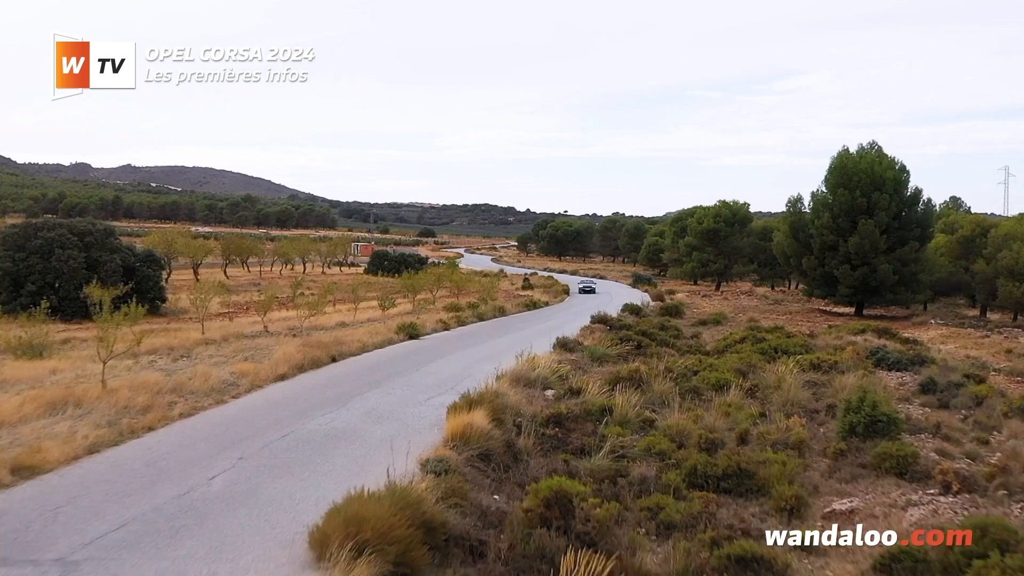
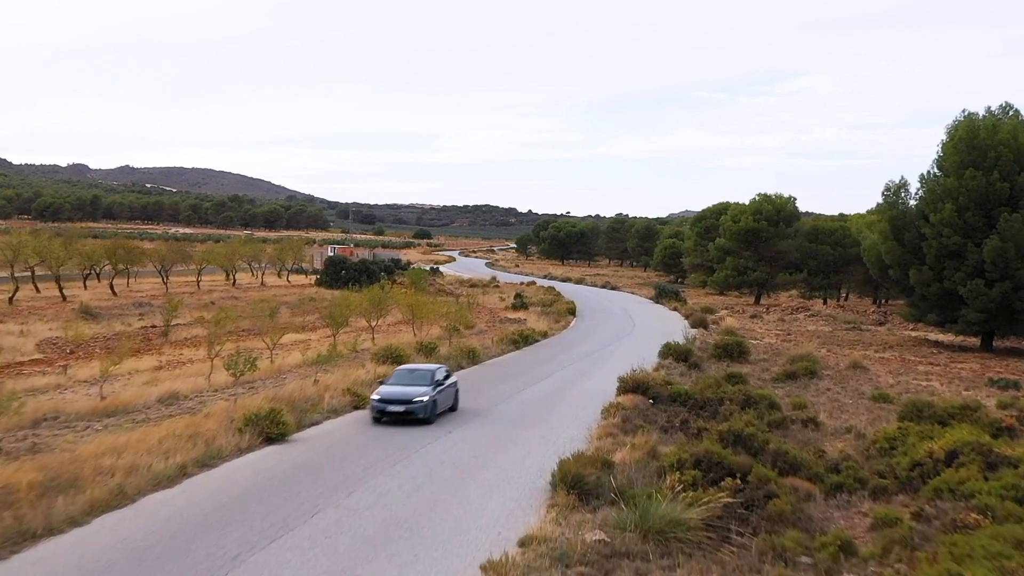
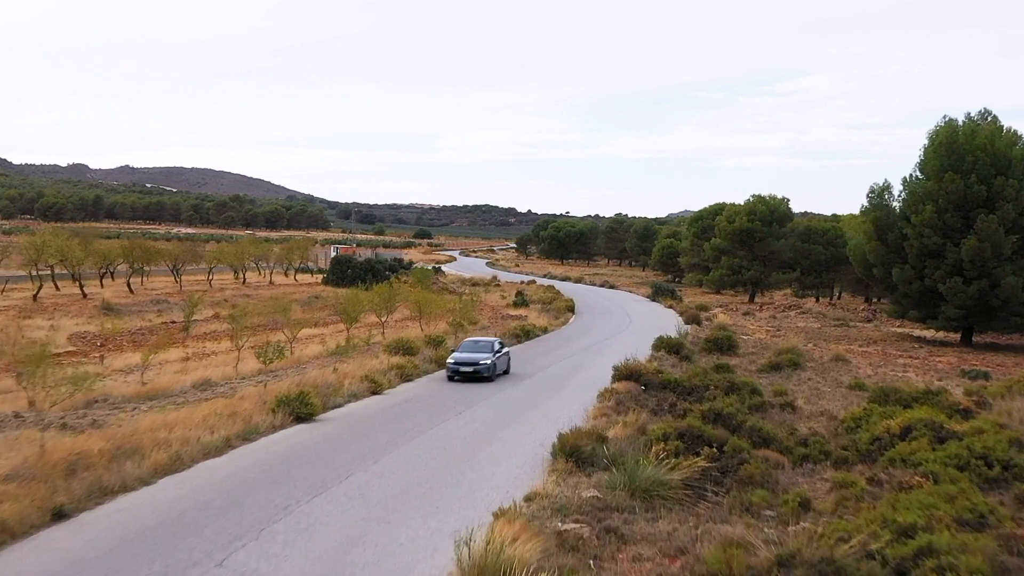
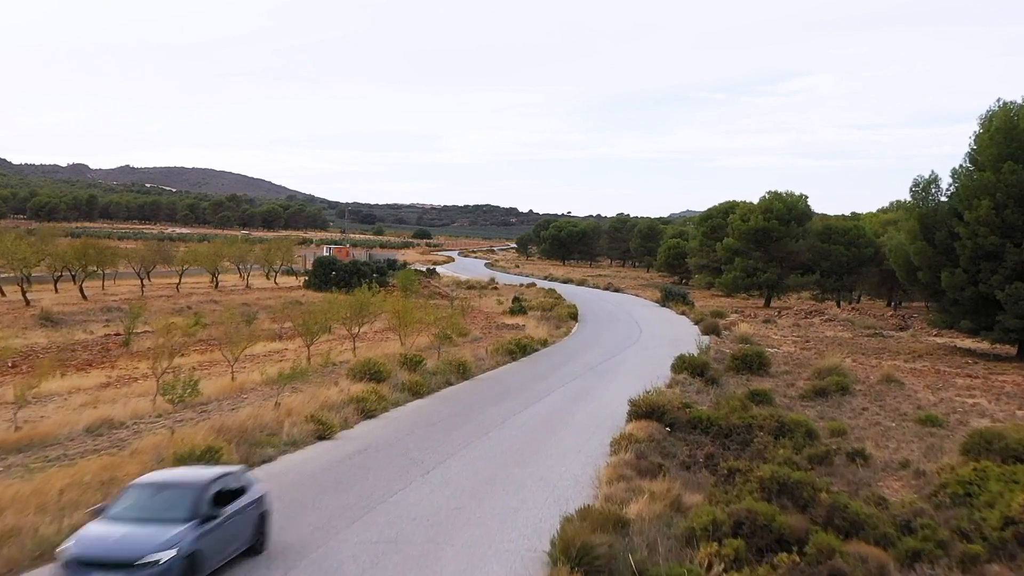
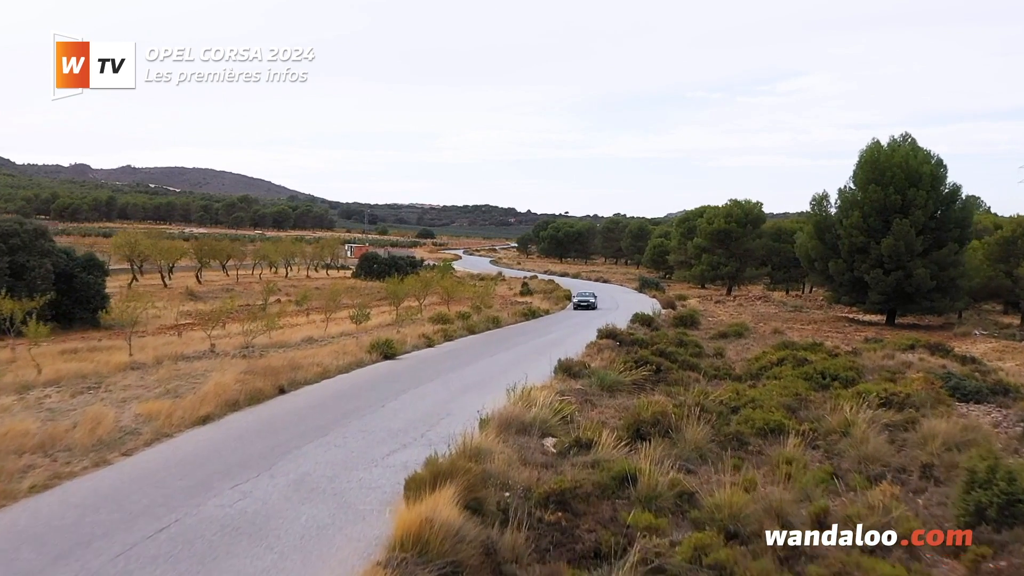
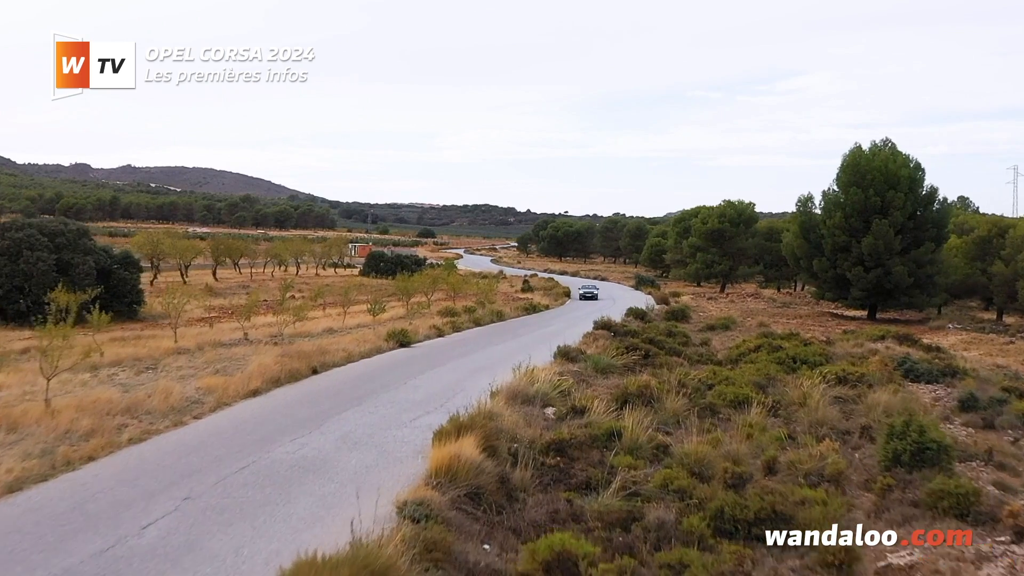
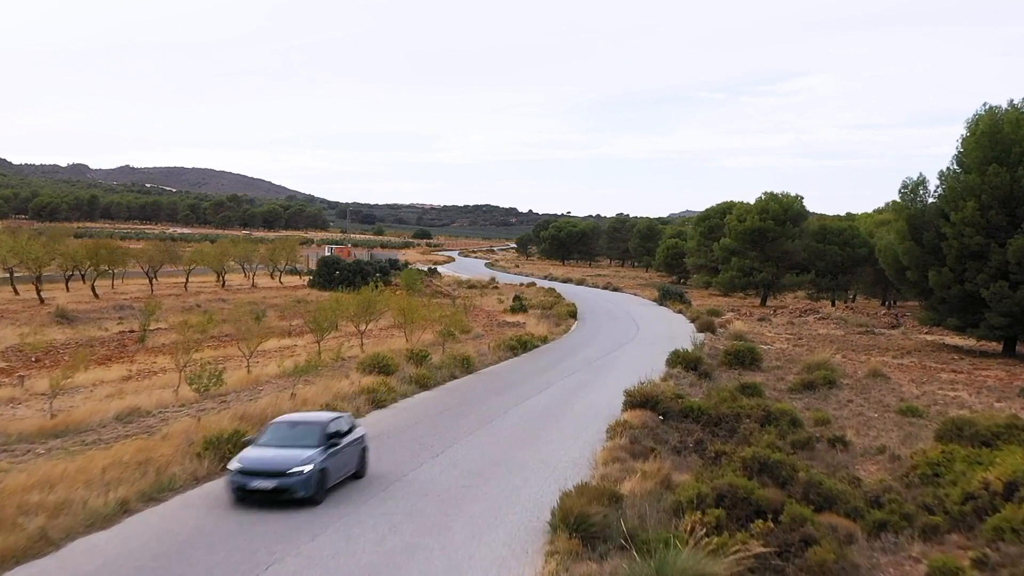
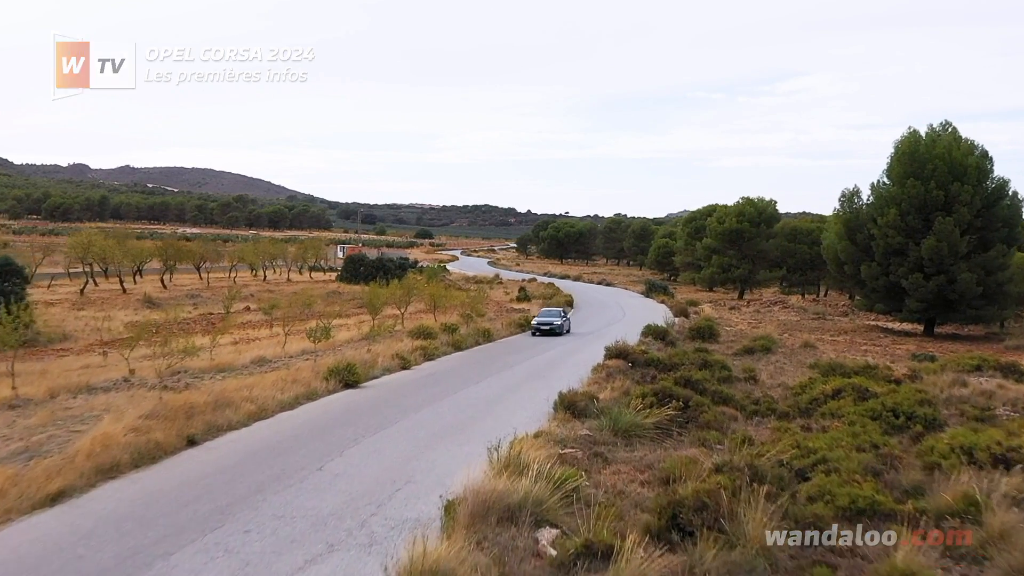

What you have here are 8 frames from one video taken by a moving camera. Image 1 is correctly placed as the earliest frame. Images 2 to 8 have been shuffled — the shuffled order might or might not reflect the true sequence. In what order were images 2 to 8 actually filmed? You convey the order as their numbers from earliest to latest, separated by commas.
6, 5, 8, 3, 2, 7, 4
